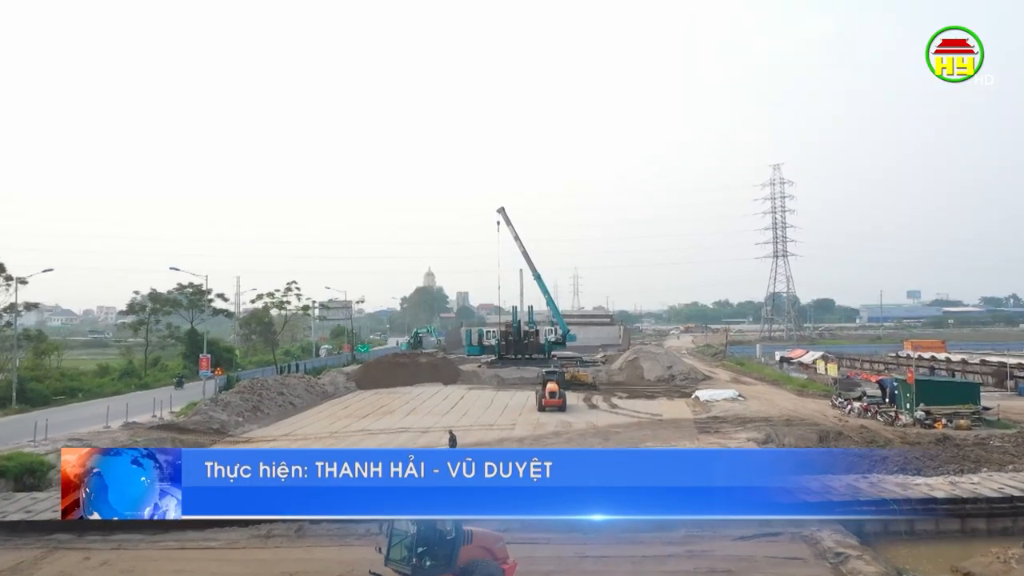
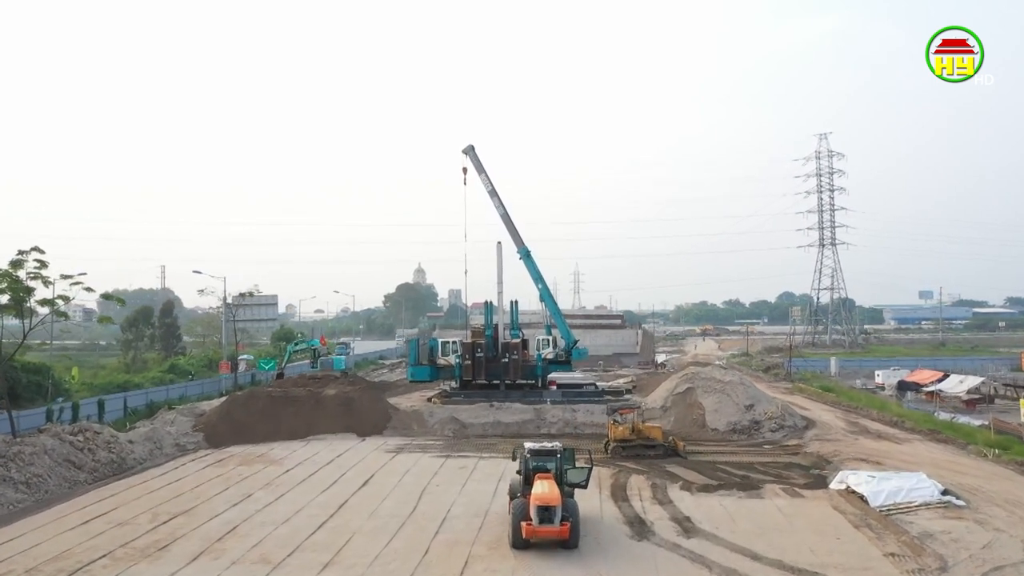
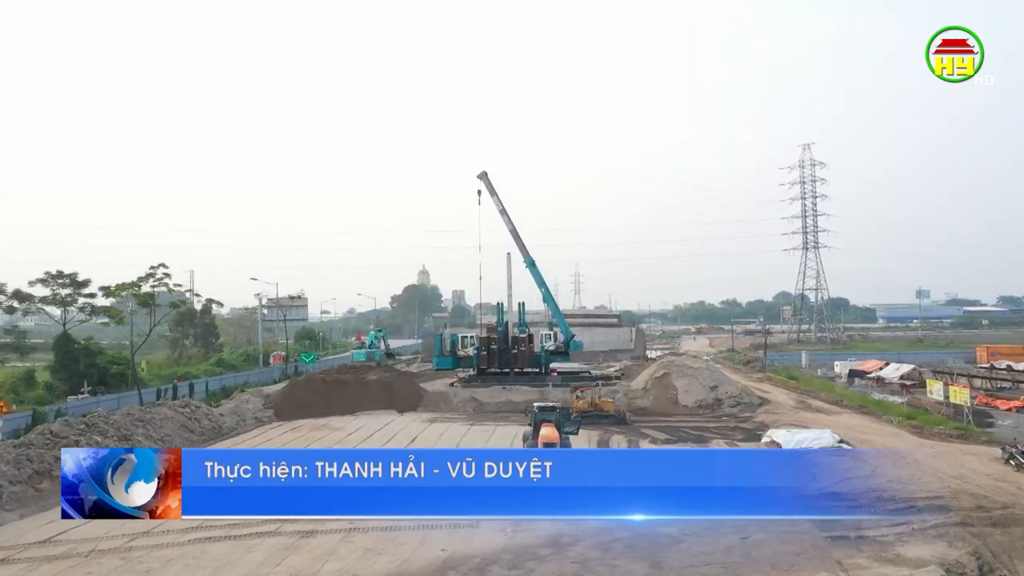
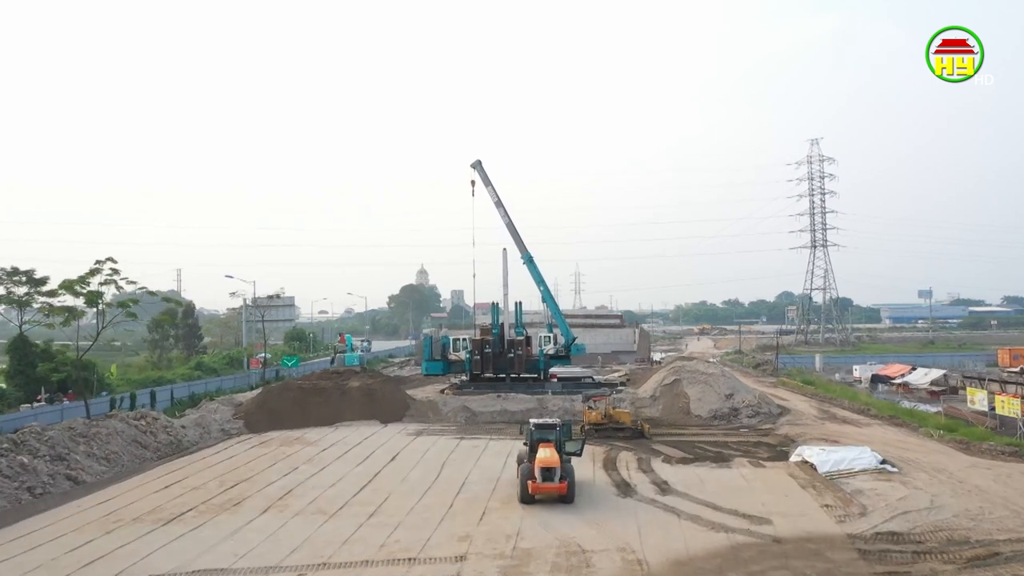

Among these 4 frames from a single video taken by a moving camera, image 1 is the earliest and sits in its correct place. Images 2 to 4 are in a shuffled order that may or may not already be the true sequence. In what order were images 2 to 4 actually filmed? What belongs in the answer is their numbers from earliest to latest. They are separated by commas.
3, 4, 2
